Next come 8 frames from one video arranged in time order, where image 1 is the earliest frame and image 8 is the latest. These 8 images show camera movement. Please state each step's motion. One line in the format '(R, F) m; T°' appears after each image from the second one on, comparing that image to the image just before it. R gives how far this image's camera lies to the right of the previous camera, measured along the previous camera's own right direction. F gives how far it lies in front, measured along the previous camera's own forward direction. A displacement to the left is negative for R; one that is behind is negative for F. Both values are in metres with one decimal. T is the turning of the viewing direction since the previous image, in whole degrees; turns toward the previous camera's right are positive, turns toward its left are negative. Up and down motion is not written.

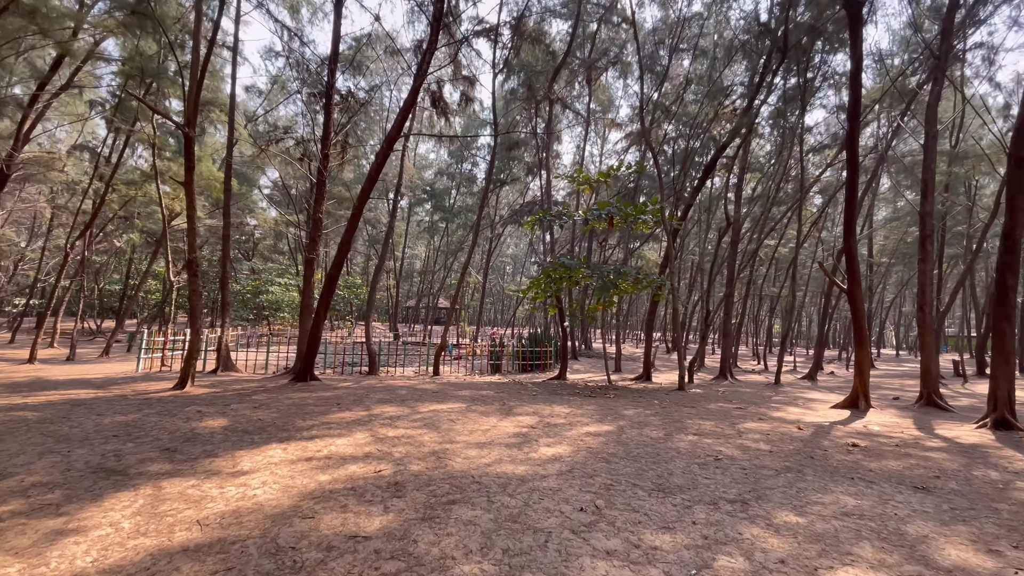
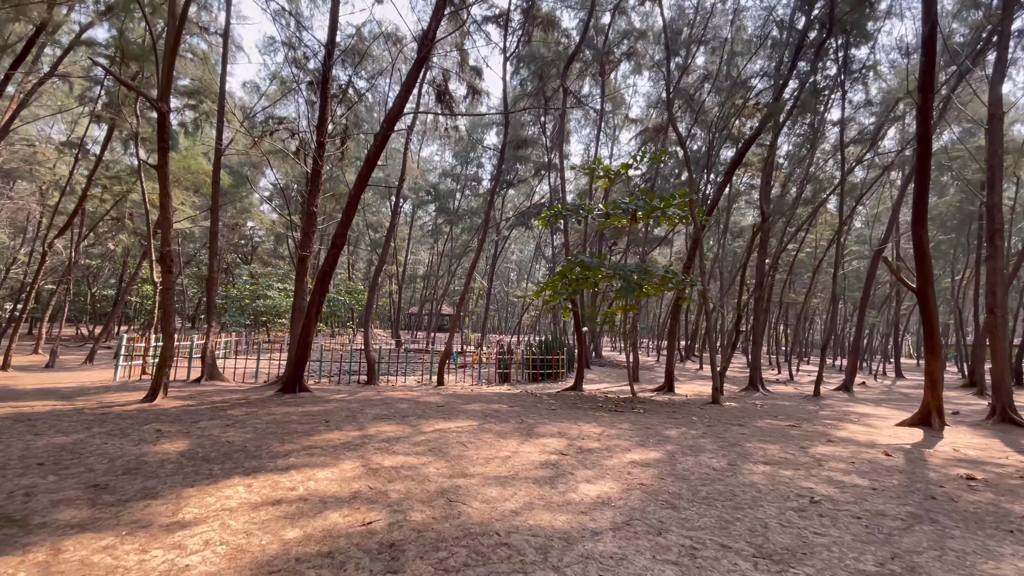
(-0.2, +0.9) m; 0°
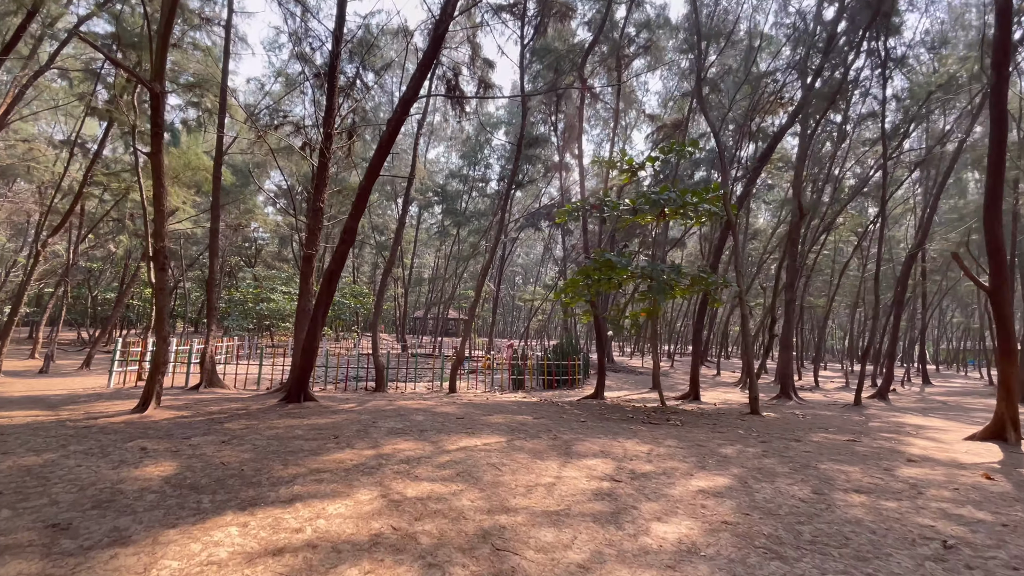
(-0.3, +0.6) m; 0°
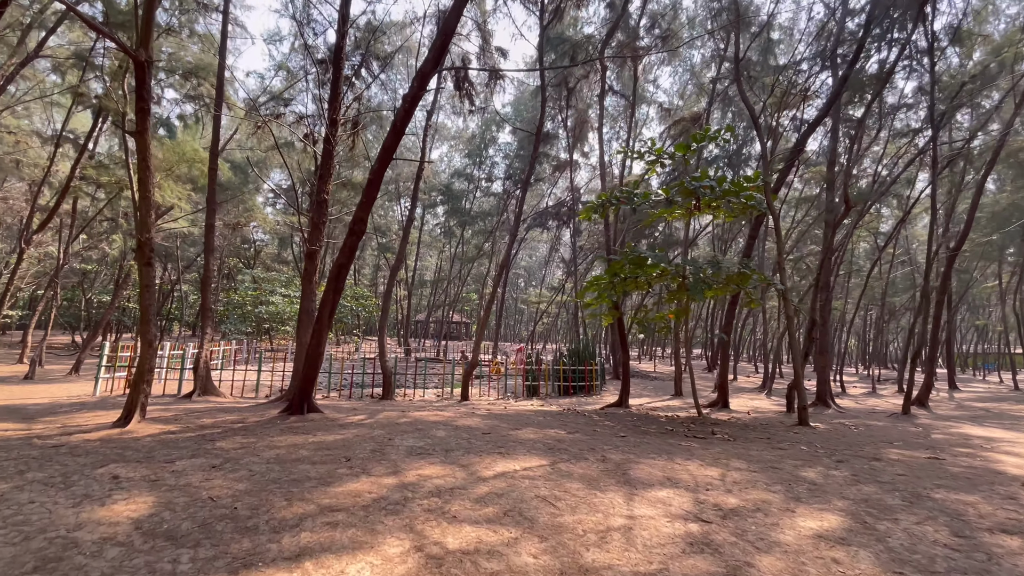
(-0.4, +0.7) m; 0°
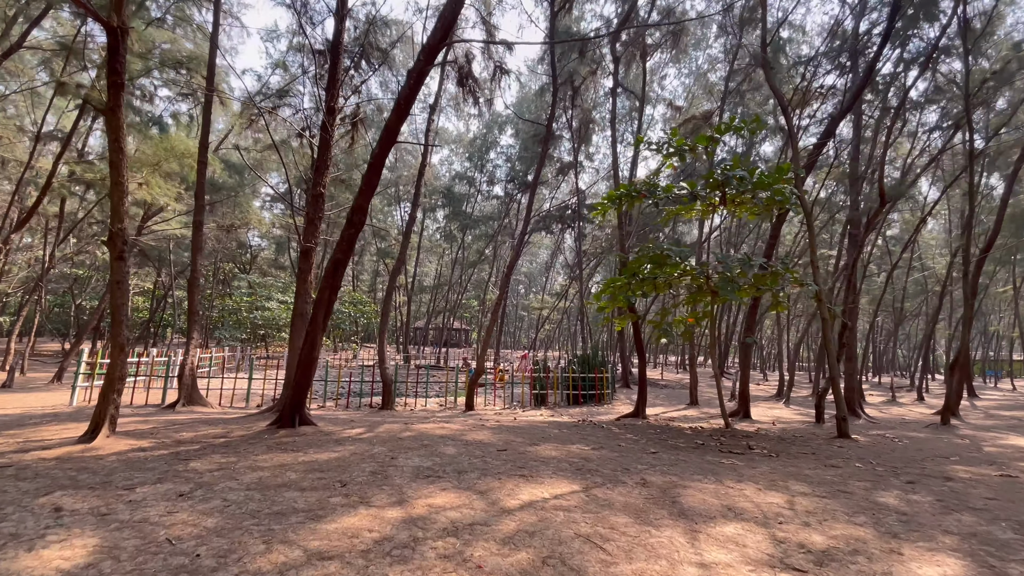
(-0.2, +0.6) m; 0°
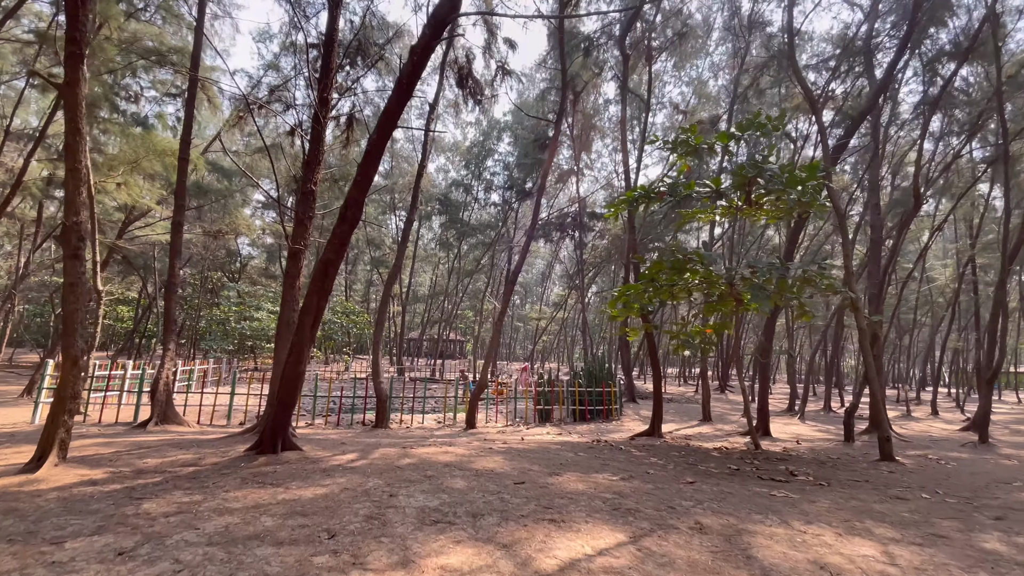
(-0.2, +0.6) m; +1°
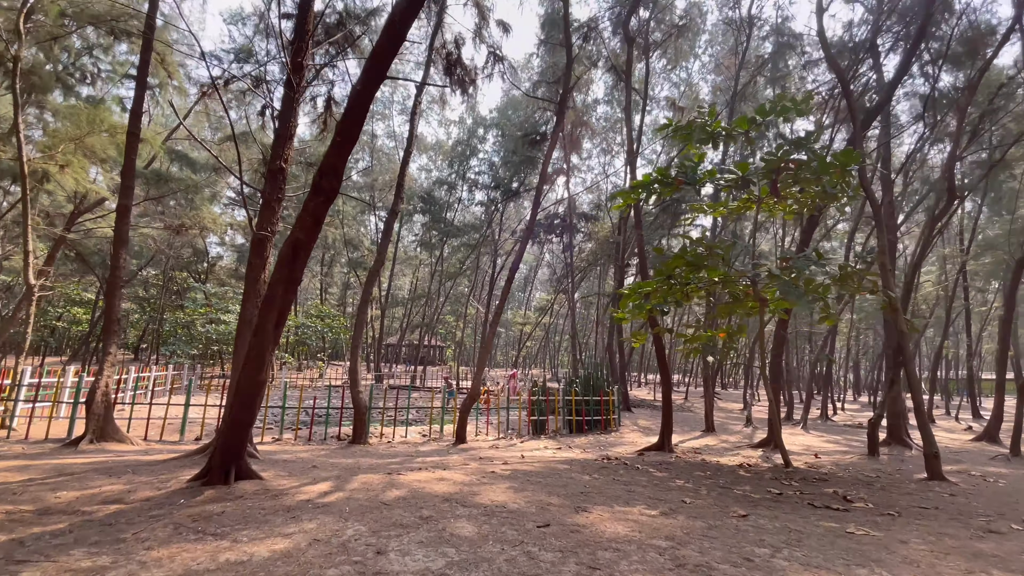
(-0.3, +0.8) m; +3°
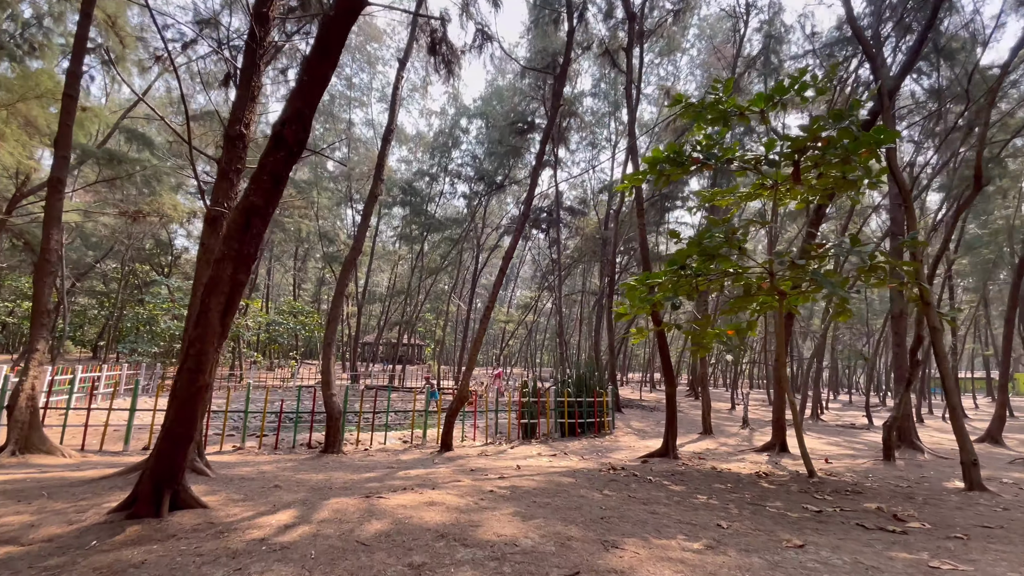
(-0.2, +0.7) m; +3°
